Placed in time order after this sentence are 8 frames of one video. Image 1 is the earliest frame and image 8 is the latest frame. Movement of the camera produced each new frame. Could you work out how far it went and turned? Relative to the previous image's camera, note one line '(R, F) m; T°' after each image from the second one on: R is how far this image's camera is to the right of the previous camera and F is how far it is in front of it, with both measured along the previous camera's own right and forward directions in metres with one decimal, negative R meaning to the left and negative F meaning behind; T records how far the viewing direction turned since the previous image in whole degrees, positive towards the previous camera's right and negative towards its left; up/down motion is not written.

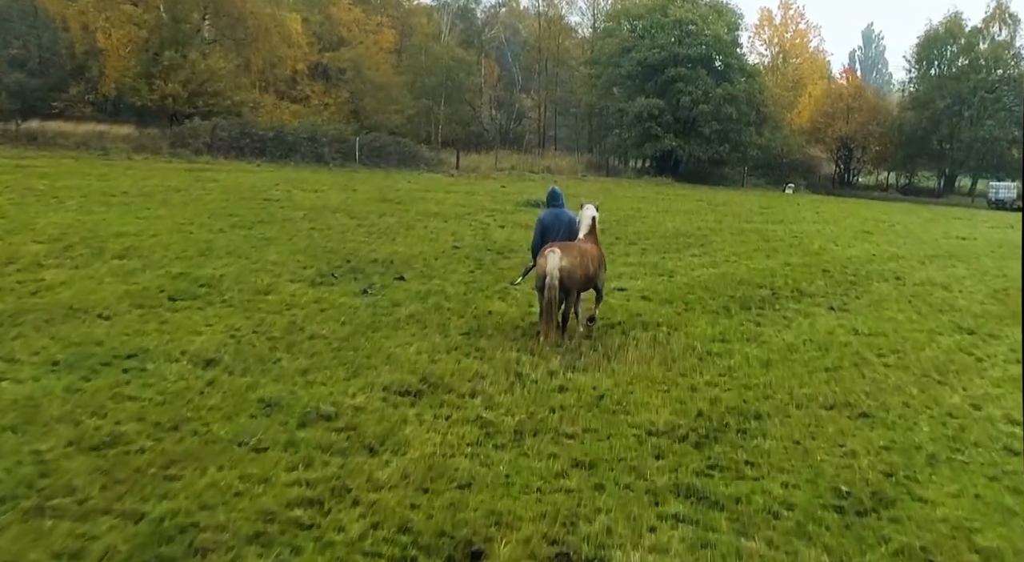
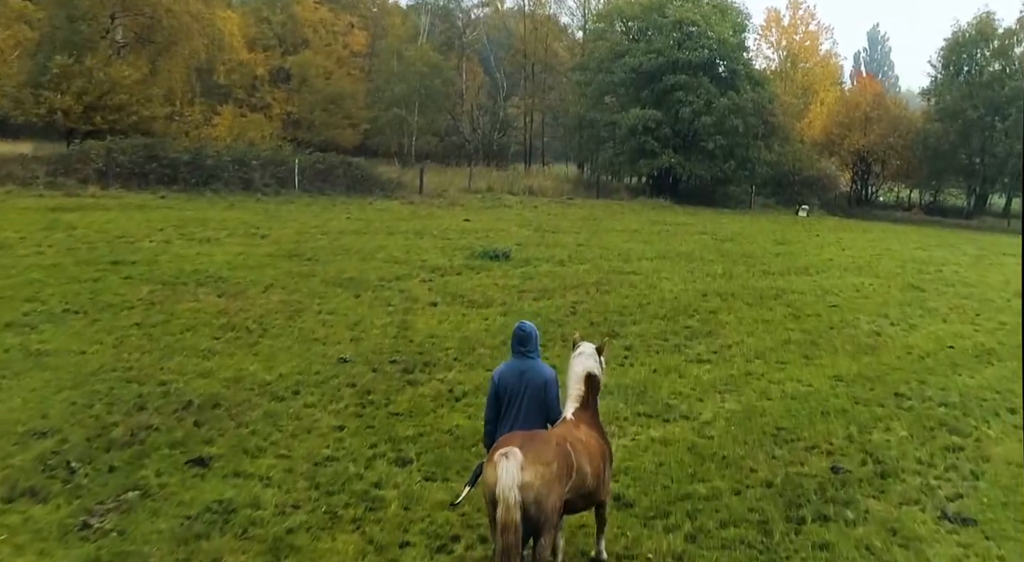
(+0.8, +4.5) m; 0°
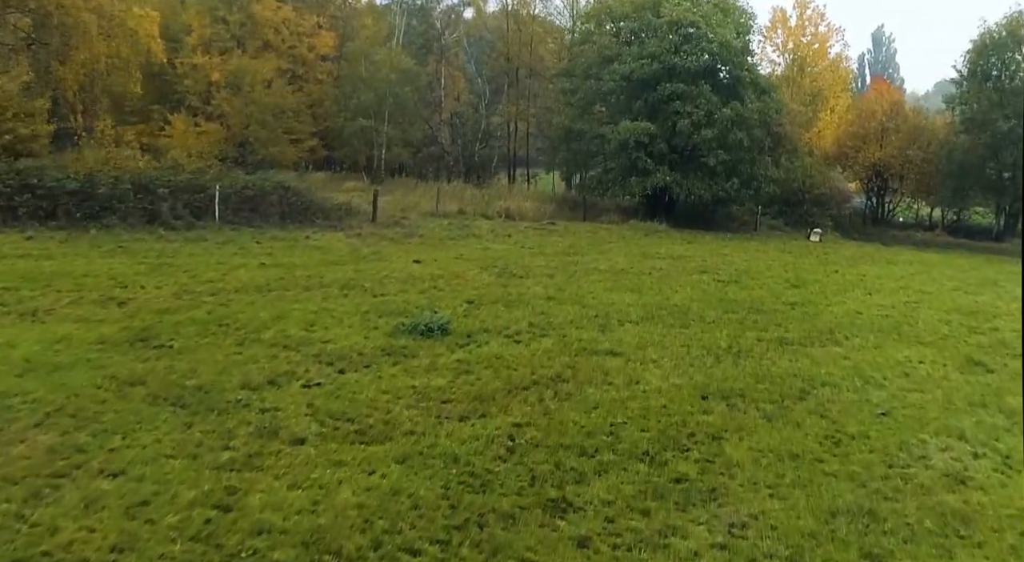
(+0.8, +3.9) m; 0°
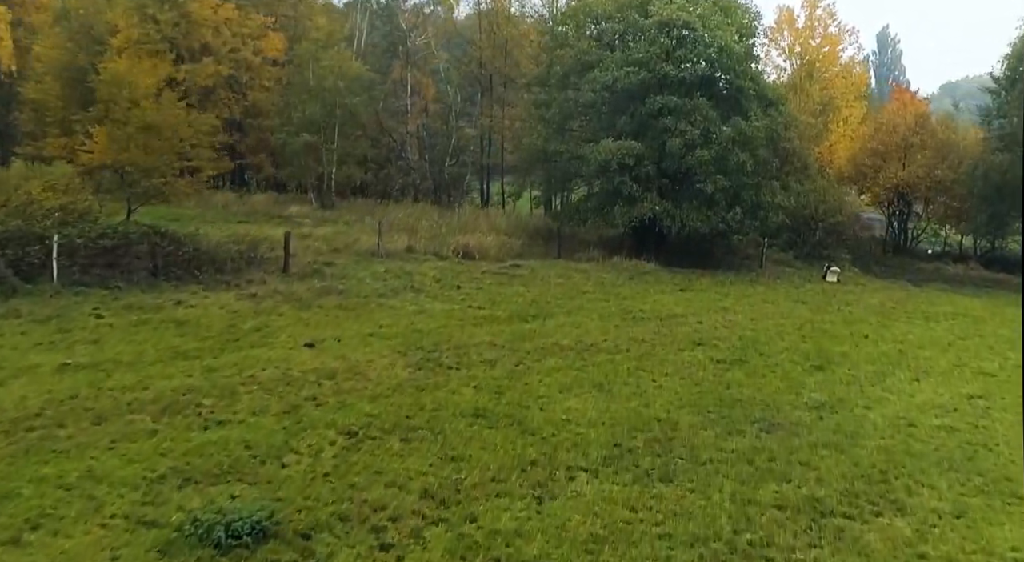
(+1.1, +4.9) m; 0°
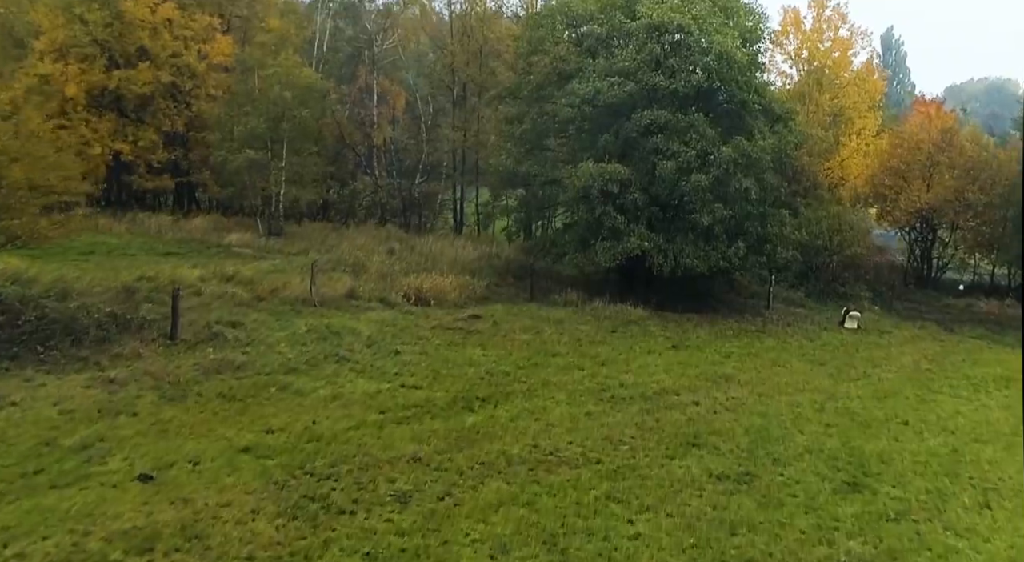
(+0.9, +4.0) m; 0°
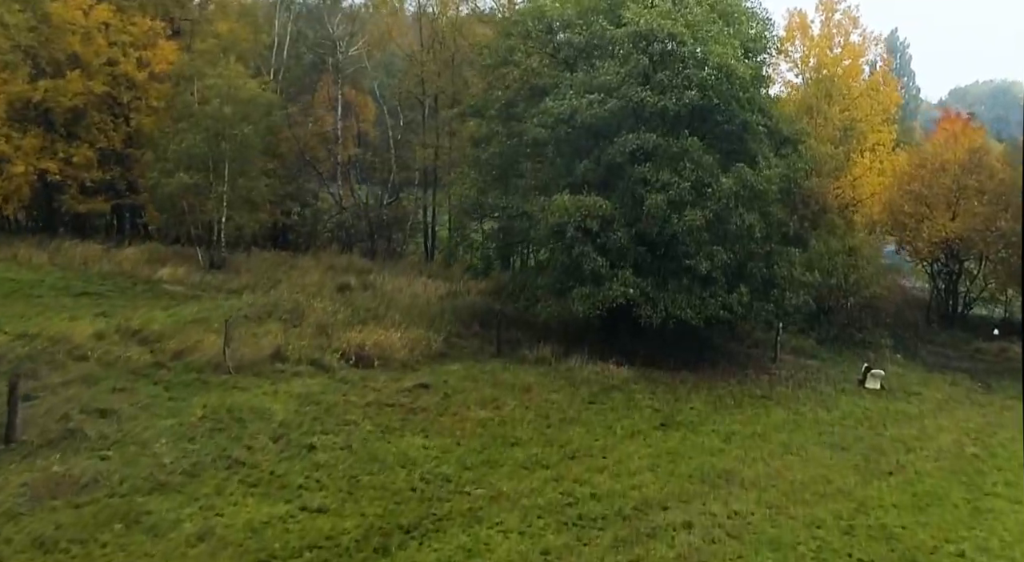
(+0.8, +3.5) m; 0°
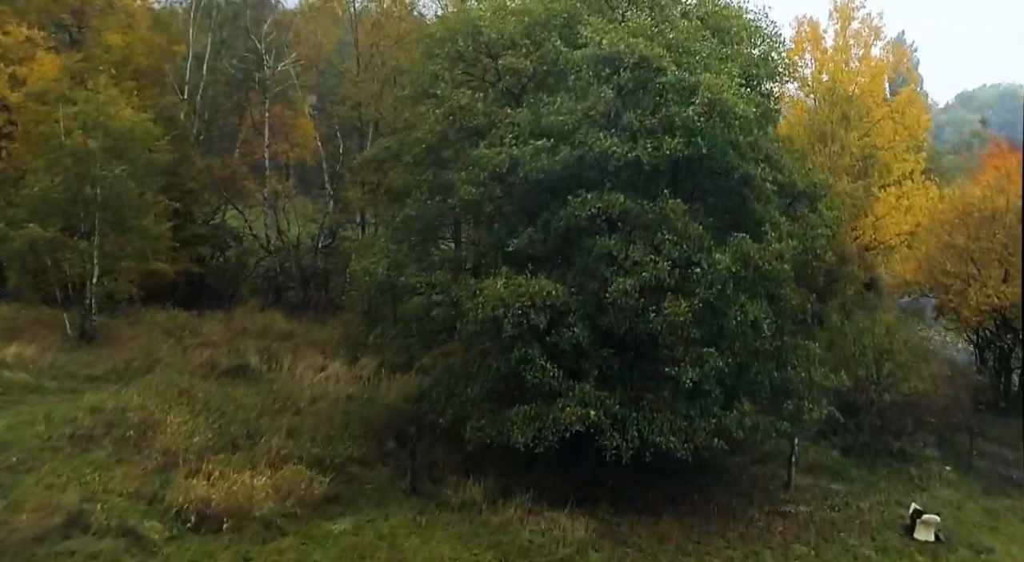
(+1.3, +5.5) m; 0°
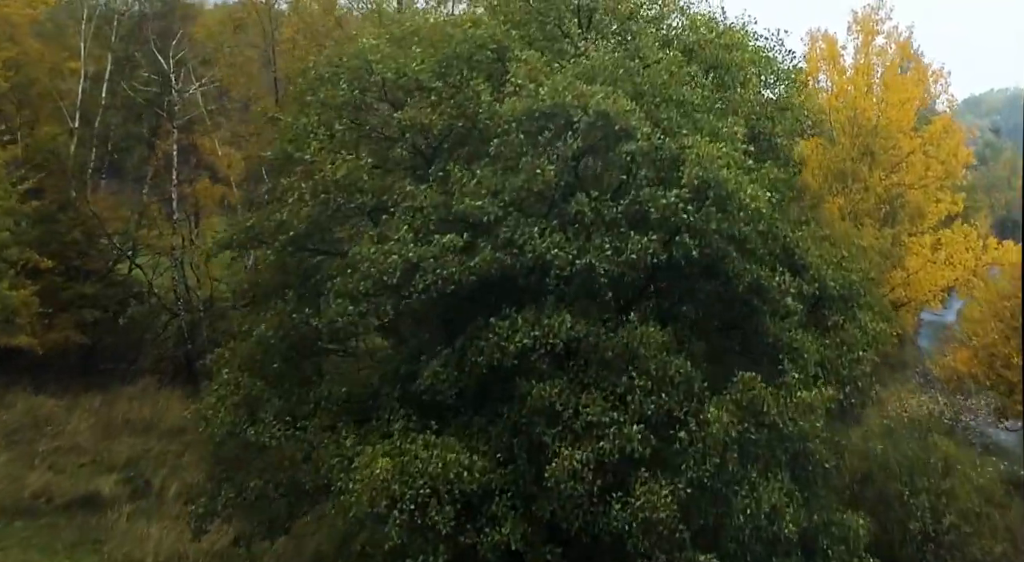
(+1.2, +5.0) m; 0°
